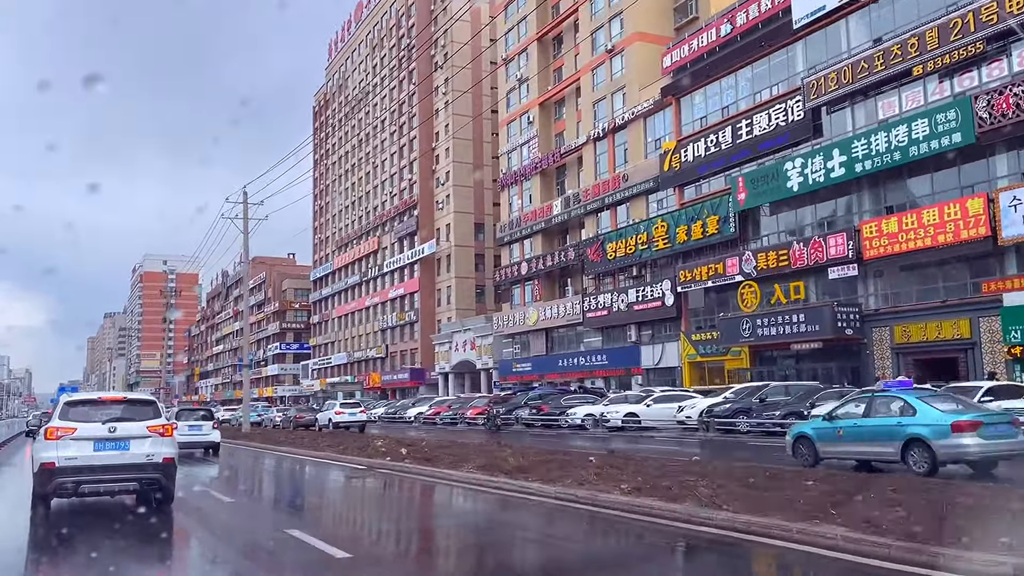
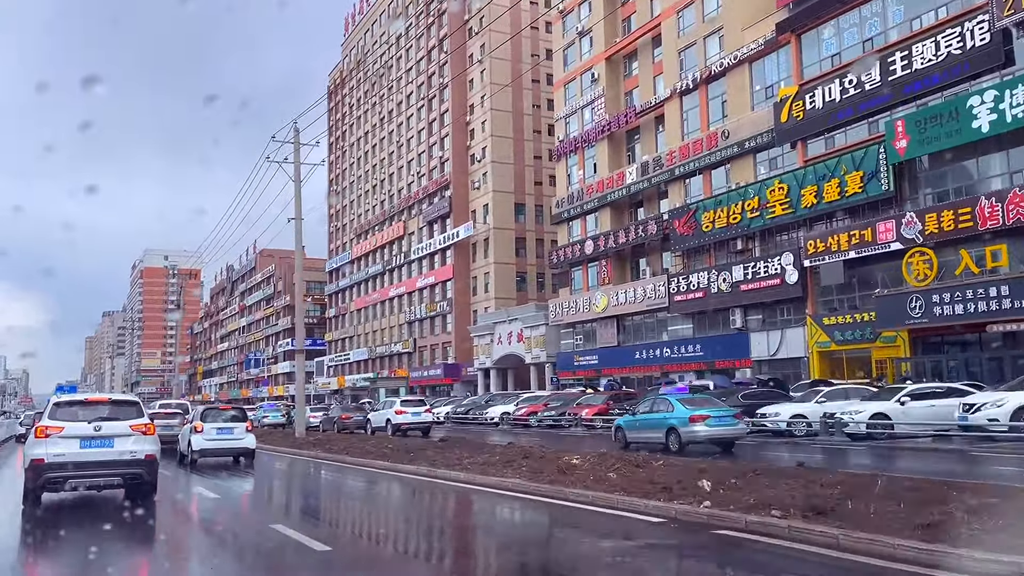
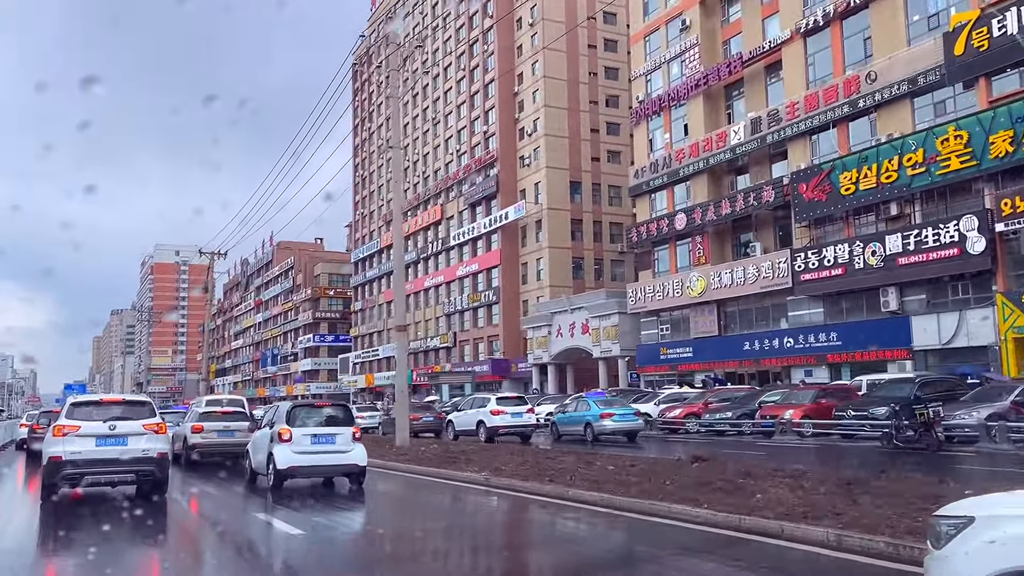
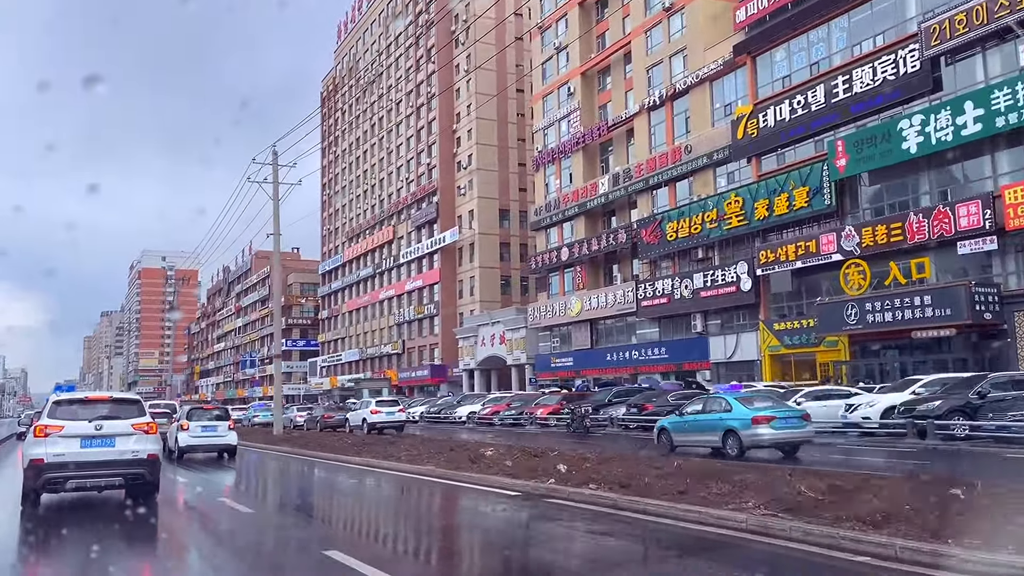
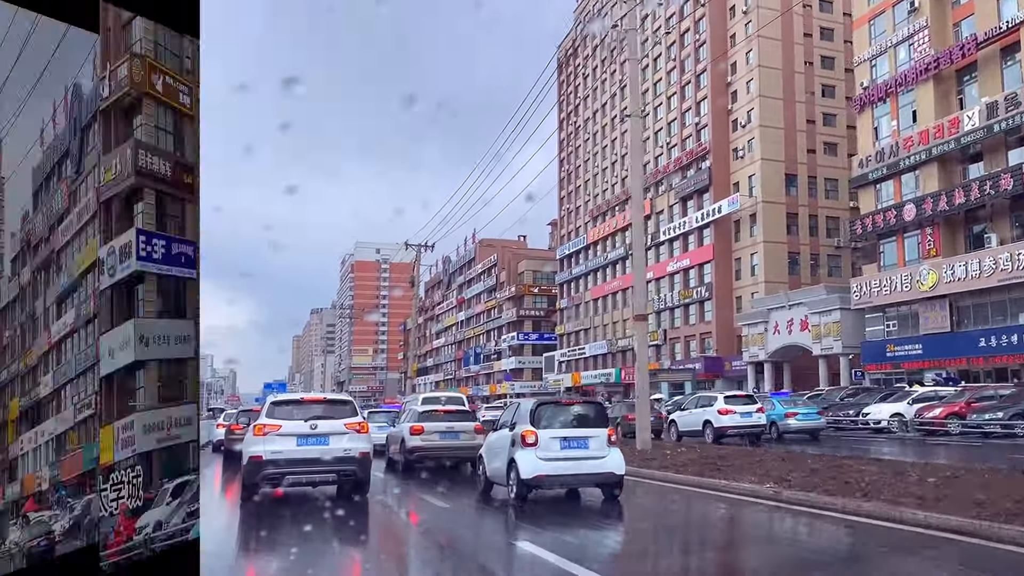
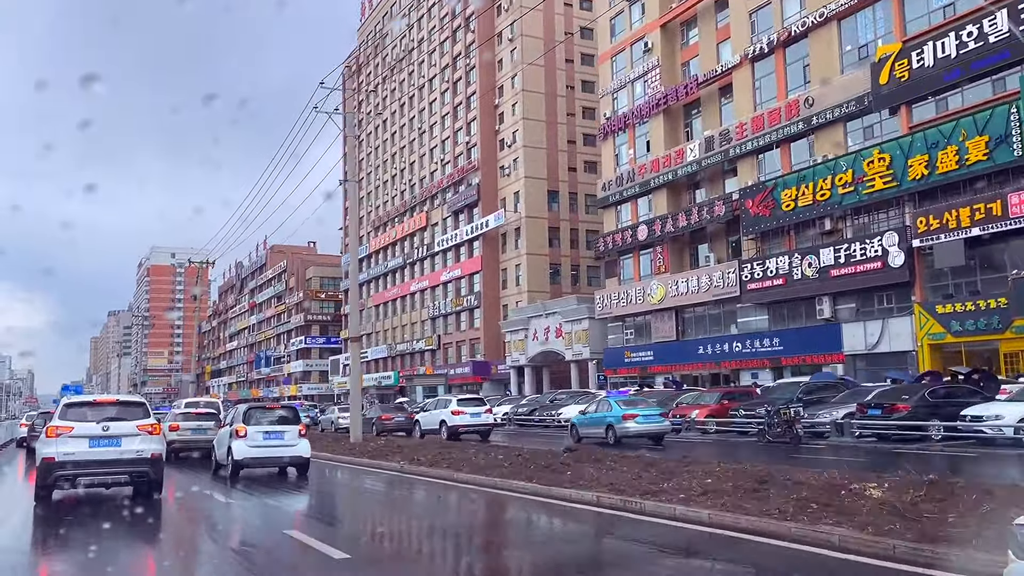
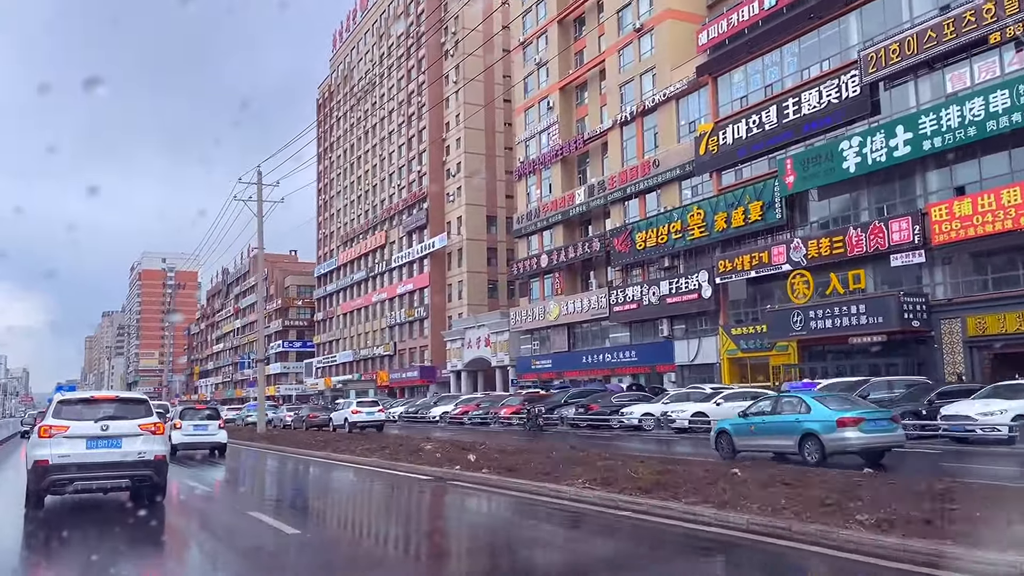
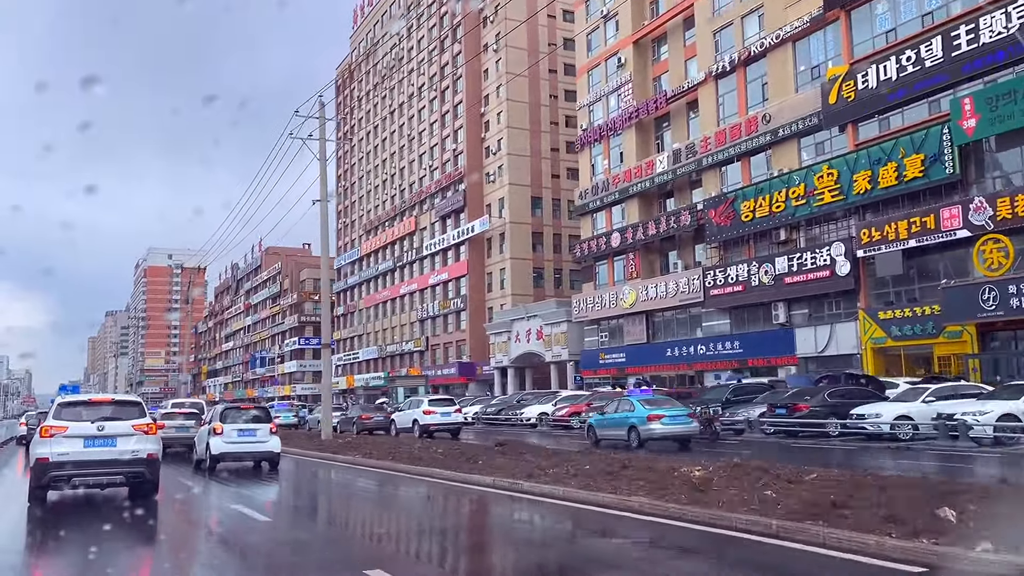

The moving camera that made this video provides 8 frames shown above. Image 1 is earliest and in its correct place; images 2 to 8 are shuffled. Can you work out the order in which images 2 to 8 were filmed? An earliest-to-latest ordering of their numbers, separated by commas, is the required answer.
7, 4, 2, 8, 6, 3, 5
